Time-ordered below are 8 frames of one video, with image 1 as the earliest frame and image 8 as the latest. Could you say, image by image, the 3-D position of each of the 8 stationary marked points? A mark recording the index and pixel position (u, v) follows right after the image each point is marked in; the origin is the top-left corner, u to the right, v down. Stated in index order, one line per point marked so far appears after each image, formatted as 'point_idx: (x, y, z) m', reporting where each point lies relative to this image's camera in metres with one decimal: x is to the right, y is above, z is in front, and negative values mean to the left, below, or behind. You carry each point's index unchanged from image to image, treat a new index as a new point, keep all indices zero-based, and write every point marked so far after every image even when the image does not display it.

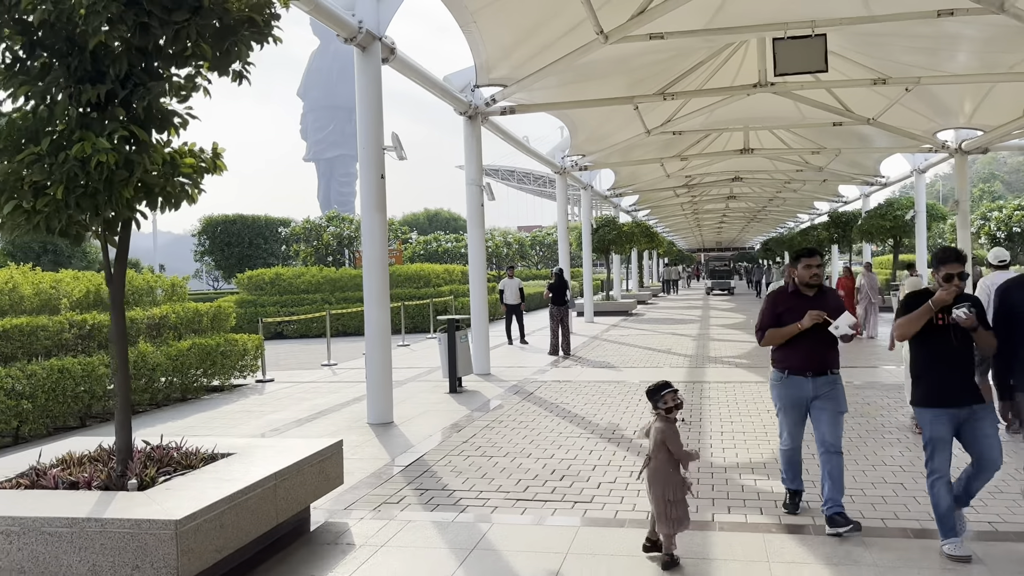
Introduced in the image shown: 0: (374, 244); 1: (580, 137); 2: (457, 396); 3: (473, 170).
0: (-1.4, +0.4, +9.2) m
1: (+1.5, +3.3, +19.5) m
2: (-0.7, -1.4, +11.4) m
3: (-0.6, +1.8, +13.4) m
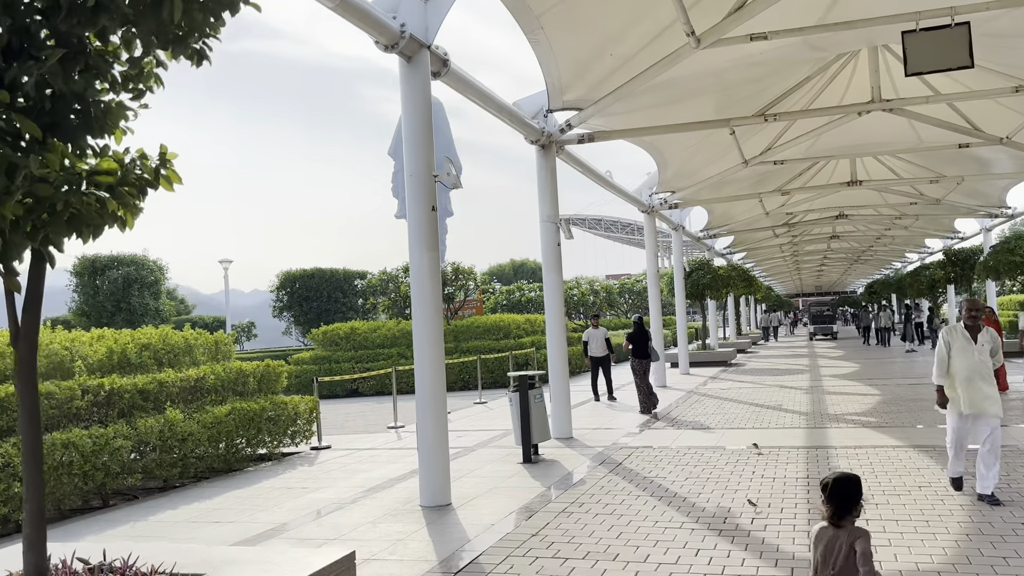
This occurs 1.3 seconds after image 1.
0: (-0.8, 0.0, +7.7) m
1: (+3.1, +2.3, +17.8) m
2: (+0.2, -1.9, +9.7) m
3: (+0.4, +1.1, +11.9) m
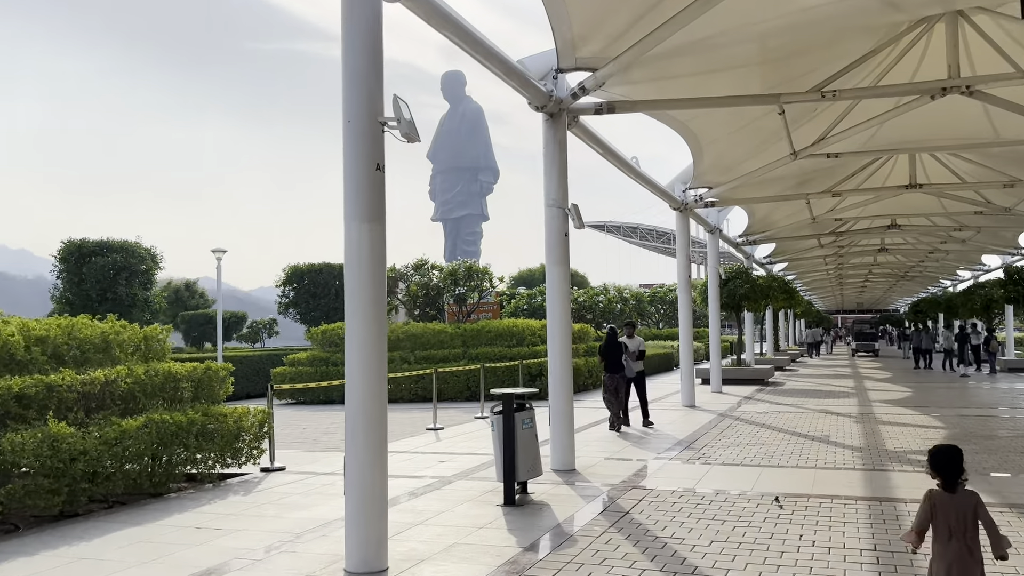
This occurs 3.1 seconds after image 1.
0: (-1.0, +0.1, +5.7) m
1: (+3.3, +2.2, +15.6) m
2: (0.0, -1.9, +7.6) m
3: (+0.4, +1.1, +9.8) m
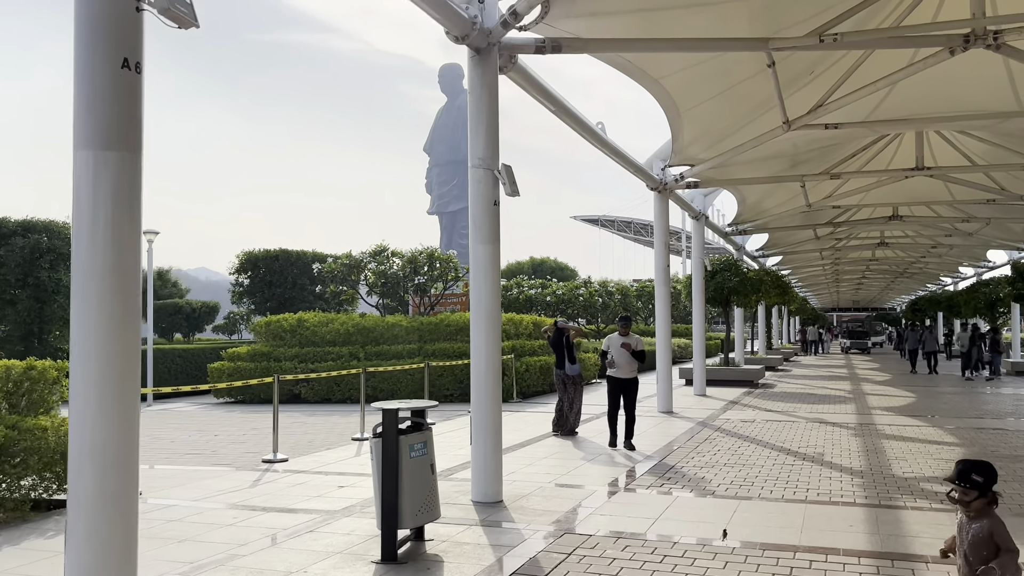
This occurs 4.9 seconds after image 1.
0: (-1.7, +0.2, +3.6) m
1: (+2.6, +2.4, +13.5) m
2: (-0.7, -1.7, +5.6) m
3: (-0.3, +1.2, +7.7) m
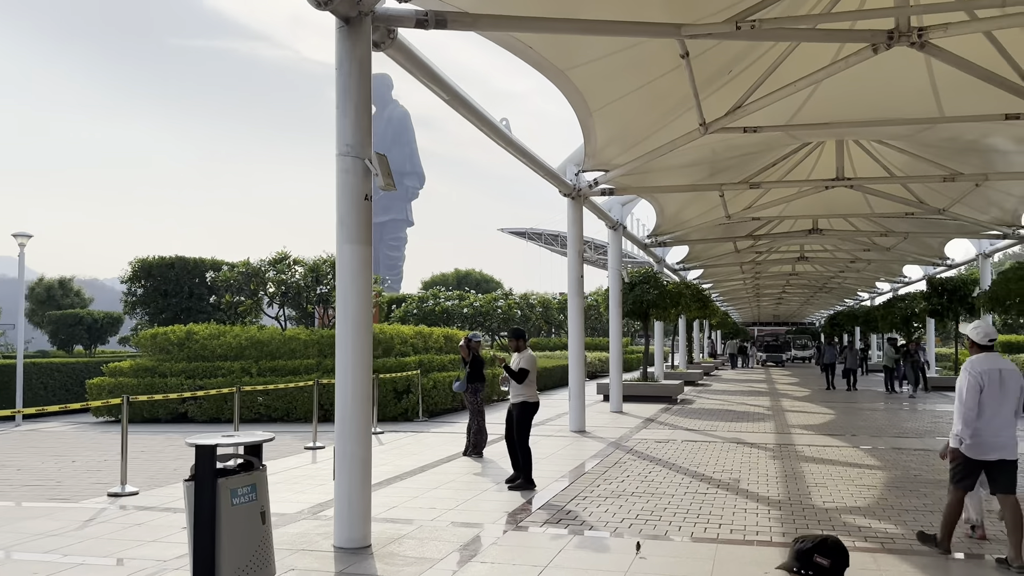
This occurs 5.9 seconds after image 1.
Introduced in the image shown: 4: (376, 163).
0: (-2.3, +0.2, +2.5) m
1: (+1.2, +2.2, +12.7) m
2: (-1.5, -1.8, +4.4) m
3: (-1.2, +1.2, +6.7) m
4: (-1.0, +0.9, +6.8) m
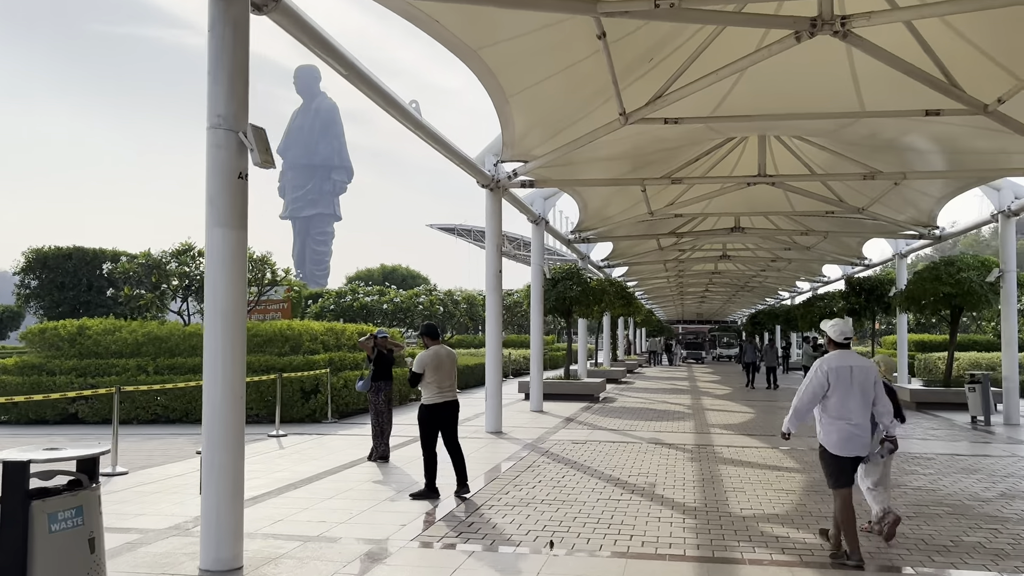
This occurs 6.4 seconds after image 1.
0: (-2.6, +0.3, +1.7) m
1: (0.0, +2.3, +12.1) m
2: (-2.1, -1.7, +3.7) m
3: (-1.9, +1.2, +5.9) m
4: (-1.7, +1.0, +6.1) m
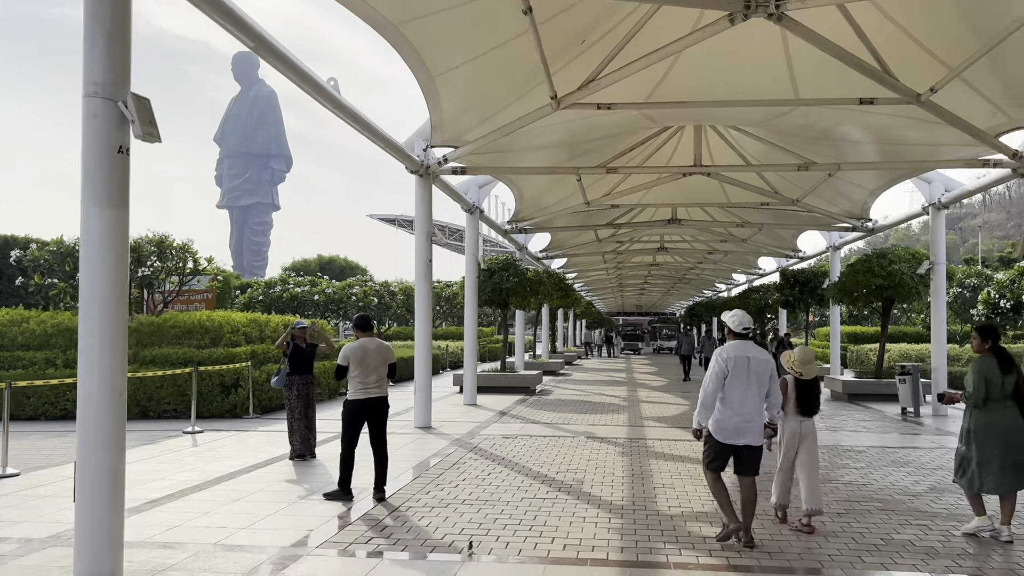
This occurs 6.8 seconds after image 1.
0: (-2.9, +0.3, +1.0) m
1: (-0.9, +2.4, +11.6) m
2: (-2.5, -1.6, +3.1) m
3: (-2.4, +1.3, +5.3) m
4: (-2.3, +1.1, +5.5) m
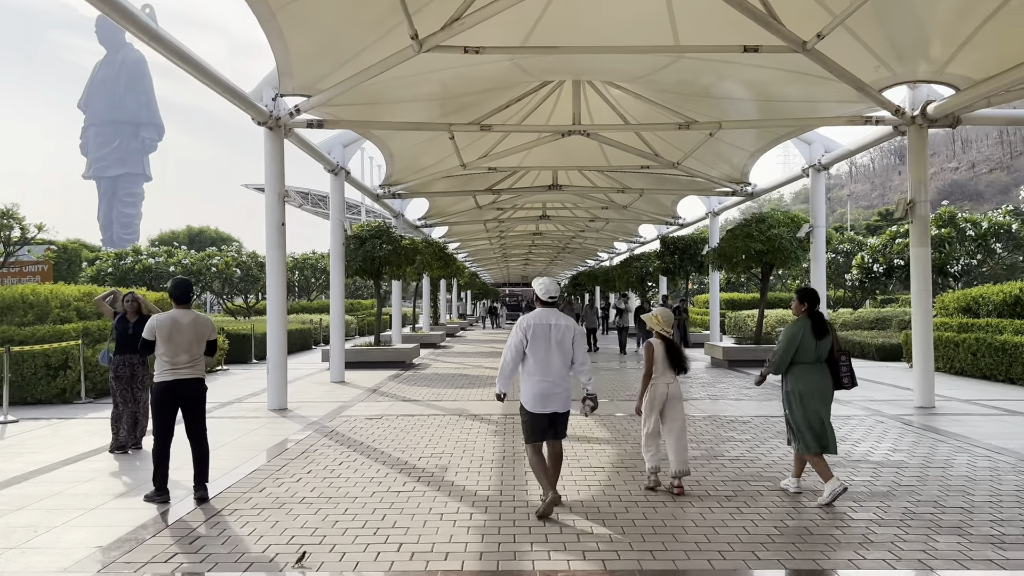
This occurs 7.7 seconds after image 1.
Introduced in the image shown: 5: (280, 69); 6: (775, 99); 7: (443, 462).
0: (-3.2, +0.4, -0.4) m
1: (-2.5, +2.8, +10.3) m
2: (-3.0, -1.5, +1.8) m
3: (-3.3, +1.5, +3.9) m
4: (-3.1, +1.3, +4.1) m
5: (-2.8, +2.7, +11.2) m
6: (+4.0, +2.9, +13.9) m
7: (-0.6, -1.6, +8.4) m
